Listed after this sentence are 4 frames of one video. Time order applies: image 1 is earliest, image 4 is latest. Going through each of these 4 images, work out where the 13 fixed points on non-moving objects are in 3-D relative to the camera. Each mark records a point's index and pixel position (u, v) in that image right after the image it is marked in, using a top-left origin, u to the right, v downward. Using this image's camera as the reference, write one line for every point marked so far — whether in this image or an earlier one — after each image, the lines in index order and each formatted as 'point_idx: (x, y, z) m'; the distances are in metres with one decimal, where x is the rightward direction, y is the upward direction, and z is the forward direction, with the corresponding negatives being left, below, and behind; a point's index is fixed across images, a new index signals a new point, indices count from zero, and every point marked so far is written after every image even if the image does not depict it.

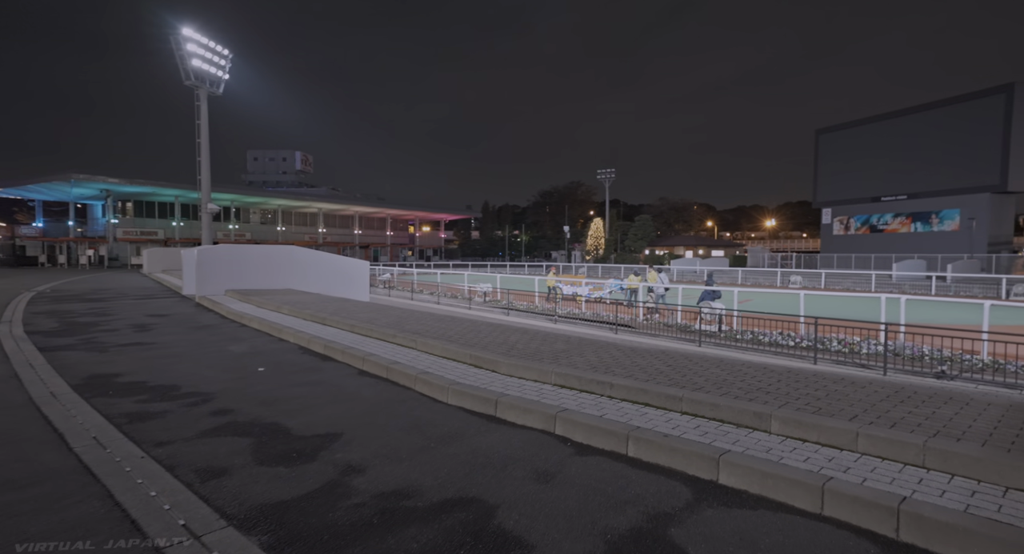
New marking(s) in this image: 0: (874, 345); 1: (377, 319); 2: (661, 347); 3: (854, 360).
0: (+7.9, -1.5, +12.7) m
1: (-1.8, -0.6, +7.7) m
2: (+3.6, -1.7, +14.1) m
3: (+7.1, -1.7, +12.1) m
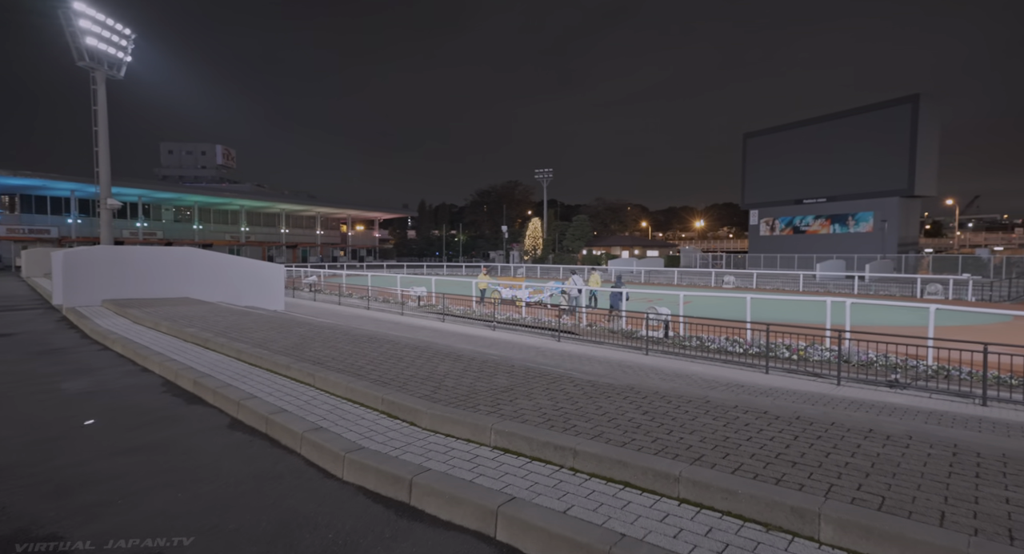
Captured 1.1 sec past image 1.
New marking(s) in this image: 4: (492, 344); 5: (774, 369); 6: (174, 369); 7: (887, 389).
0: (+6.6, -1.6, +12.2) m
1: (-2.6, -0.7, +6.2) m
2: (+2.2, -1.8, +13.2) m
3: (+5.8, -1.8, +11.6) m
4: (-0.4, -1.2, +10.5) m
5: (+5.2, -1.8, +11.5) m
6: (-3.1, -0.8, +5.4) m
7: (+6.5, -2.0, +10.1) m
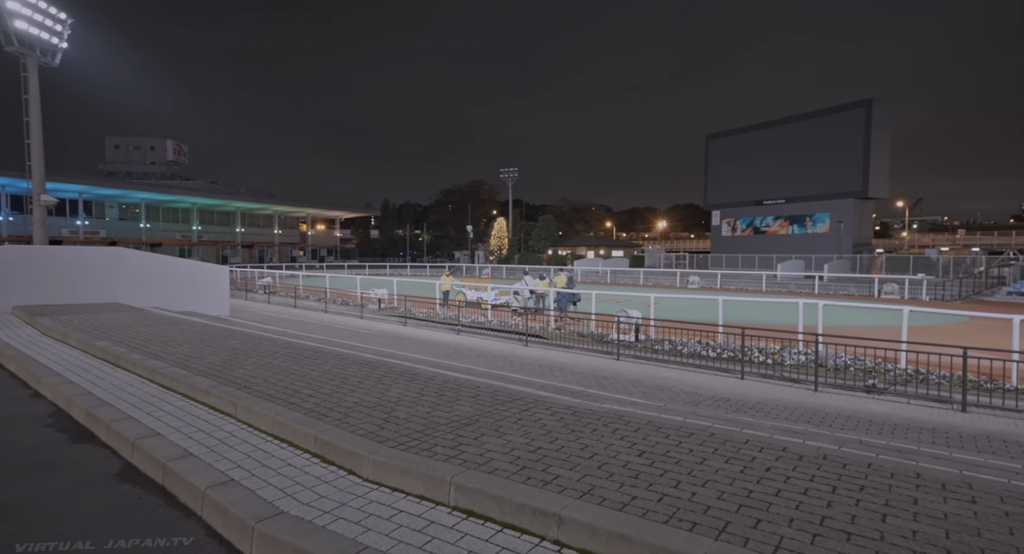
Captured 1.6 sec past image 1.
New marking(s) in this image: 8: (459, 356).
0: (+5.8, -1.6, +11.9) m
1: (-2.9, -0.7, +5.3) m
2: (+1.4, -1.8, +12.6) m
3: (+5.2, -1.8, +11.2) m
4: (-1.0, -1.3, +9.7) m
5: (+4.6, -1.9, +11.1) m
6: (-3.4, -0.9, +4.4) m
7: (+6.0, -2.0, +9.8) m
8: (-0.8, -1.2, +9.2) m
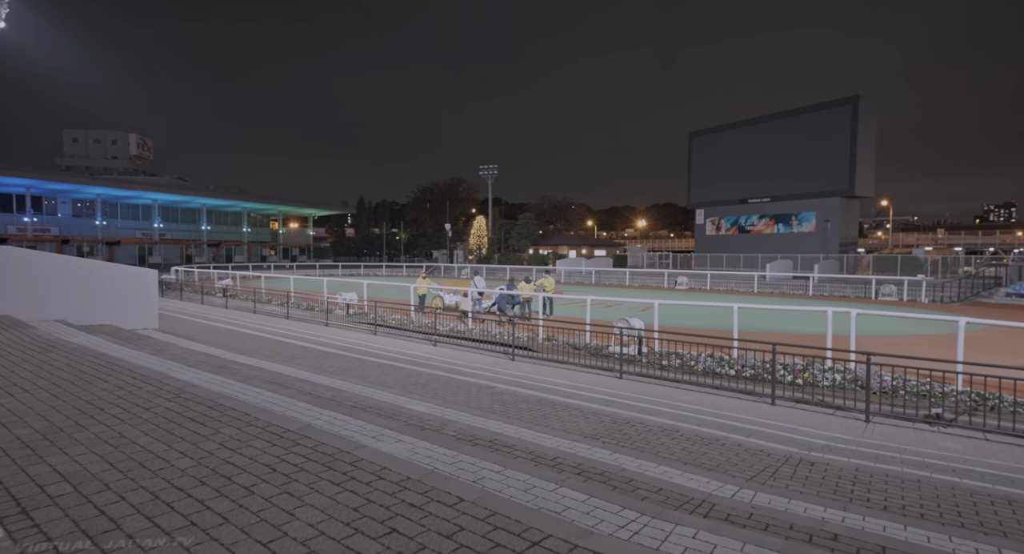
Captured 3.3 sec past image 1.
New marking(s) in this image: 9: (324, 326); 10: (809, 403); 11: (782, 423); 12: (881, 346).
0: (+5.6, -1.7, +10.2) m
1: (-2.9, -0.9, +3.3) m
2: (+1.1, -1.9, +10.7) m
3: (+5.0, -1.9, +9.4) m
4: (-1.1, -1.4, +7.8) m
5: (+4.4, -2.0, +9.3) m
6: (-3.4, -1.0, +2.4) m
7: (+5.8, -2.1, +8.0) m
8: (-1.0, -1.4, +7.2) m
9: (-5.9, -1.5, +18.1) m
10: (+4.7, -2.0, +9.0) m
11: (+3.7, -2.0, +8.0) m
12: (+7.4, -1.3, +11.5) m
